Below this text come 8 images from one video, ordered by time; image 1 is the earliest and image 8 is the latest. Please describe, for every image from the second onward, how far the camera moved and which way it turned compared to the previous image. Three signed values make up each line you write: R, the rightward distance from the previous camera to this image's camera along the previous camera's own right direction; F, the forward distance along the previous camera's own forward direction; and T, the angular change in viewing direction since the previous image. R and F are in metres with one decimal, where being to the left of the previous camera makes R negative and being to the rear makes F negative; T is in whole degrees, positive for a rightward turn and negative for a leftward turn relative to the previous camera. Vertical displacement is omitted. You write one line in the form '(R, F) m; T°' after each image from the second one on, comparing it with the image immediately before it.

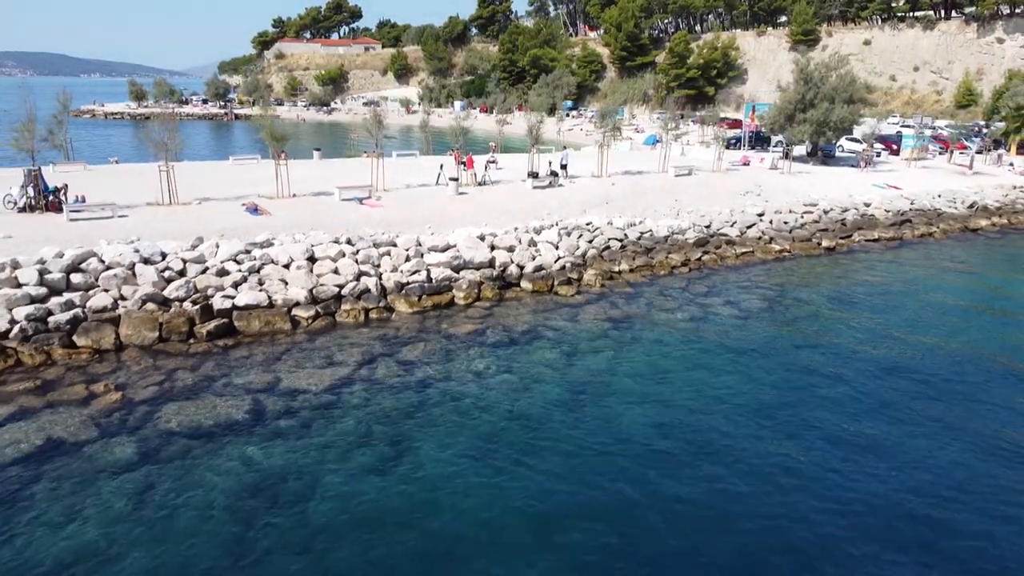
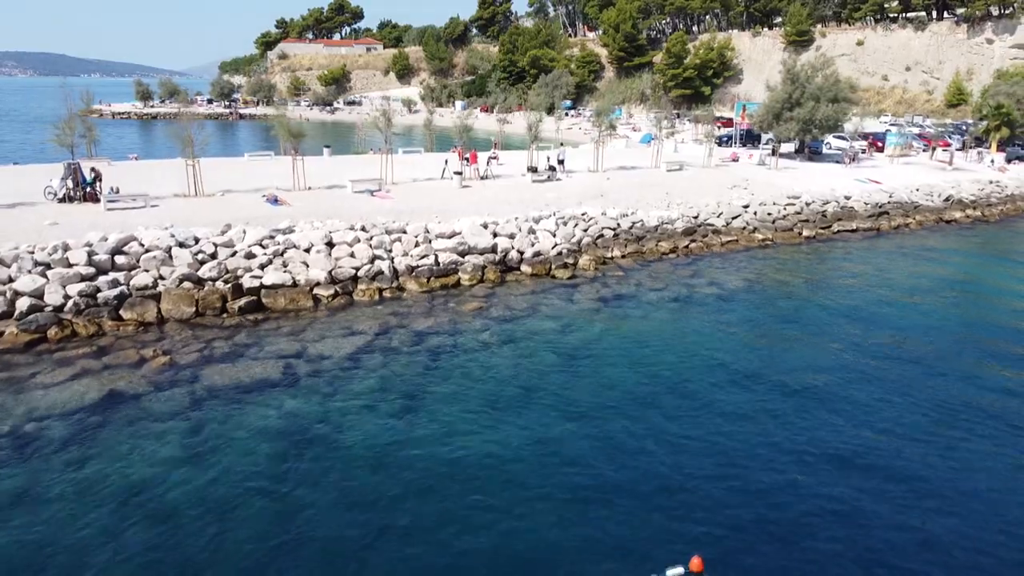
(0.0, -1.9) m; 0°
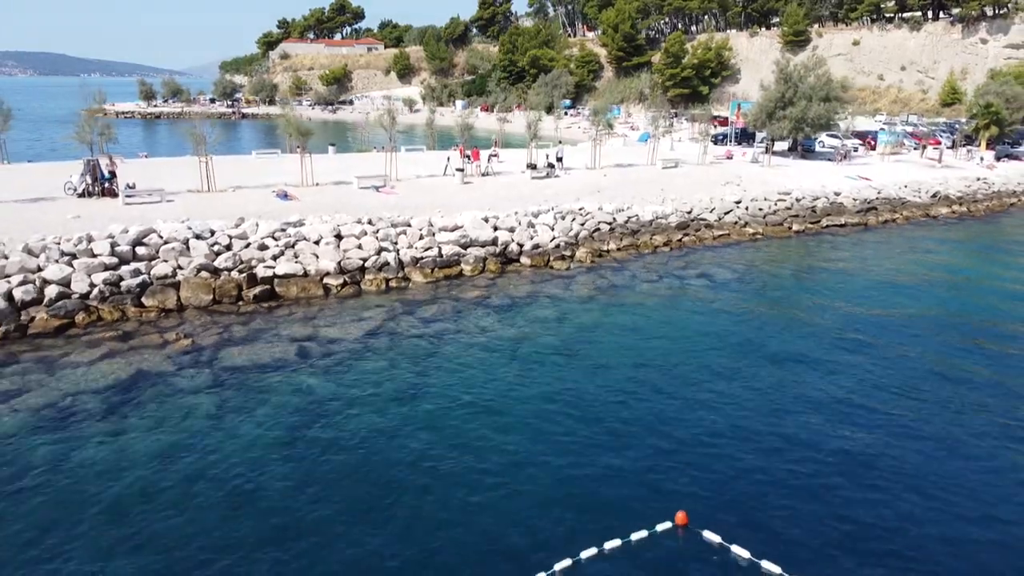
(0.0, -1.1) m; 0°
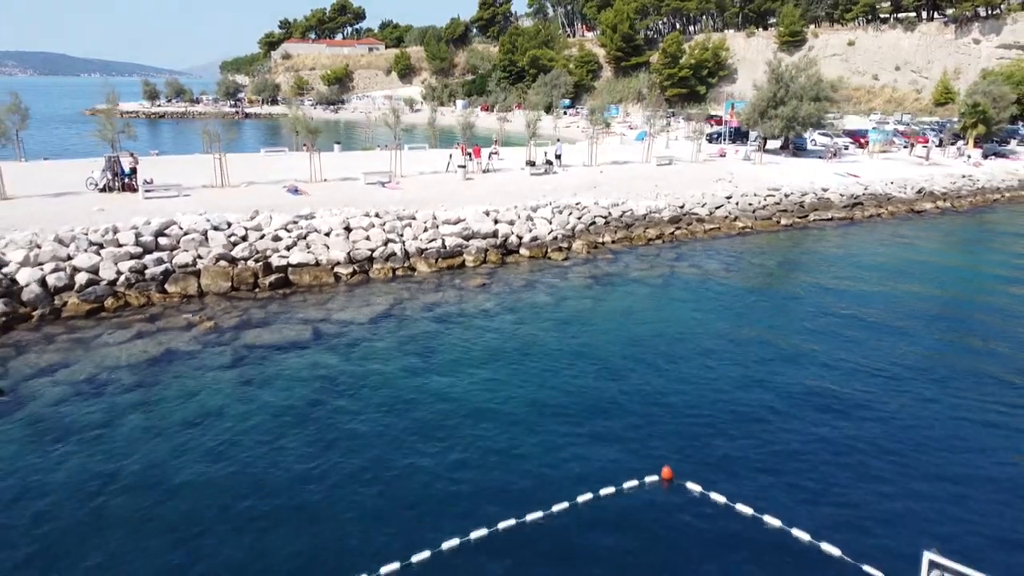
(0.0, -1.3) m; 0°
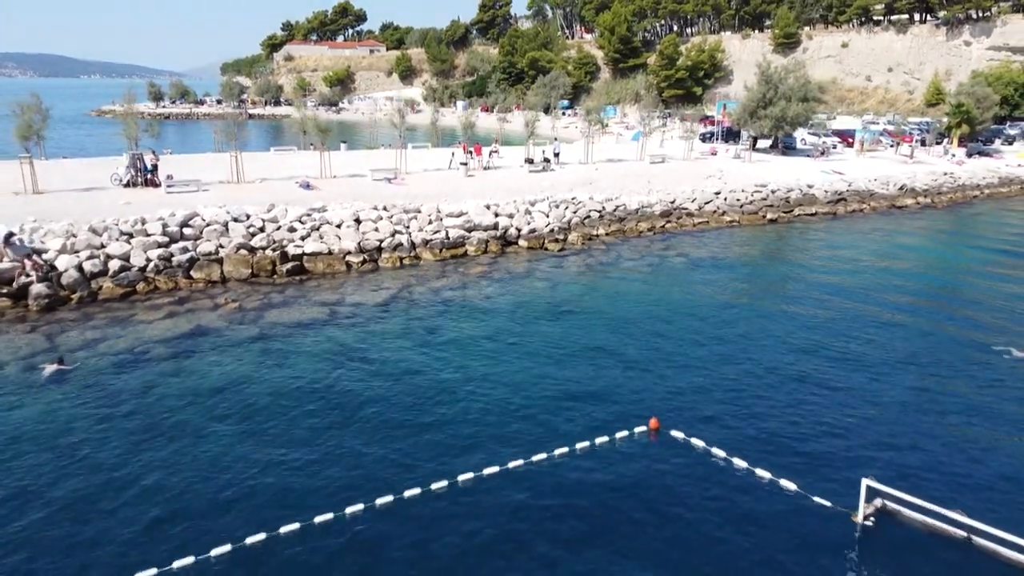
(0.0, -1.7) m; 0°
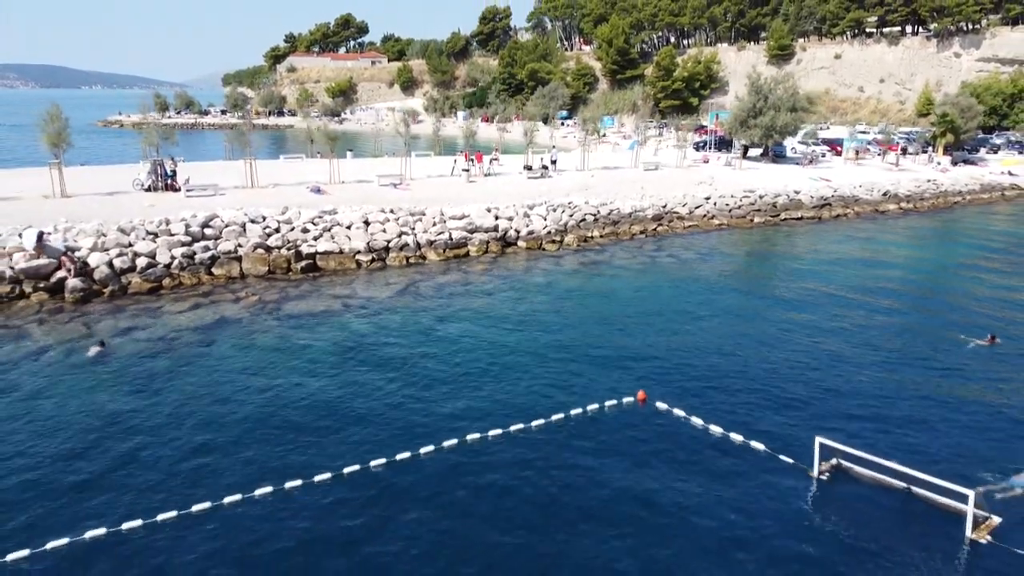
(0.0, -1.6) m; 0°
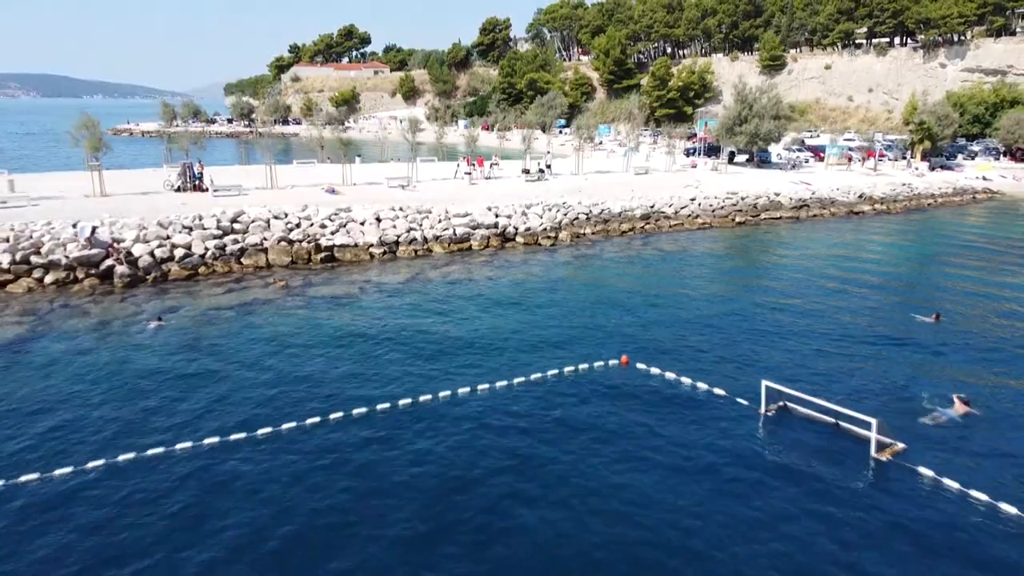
(0.0, -2.7) m; 0°
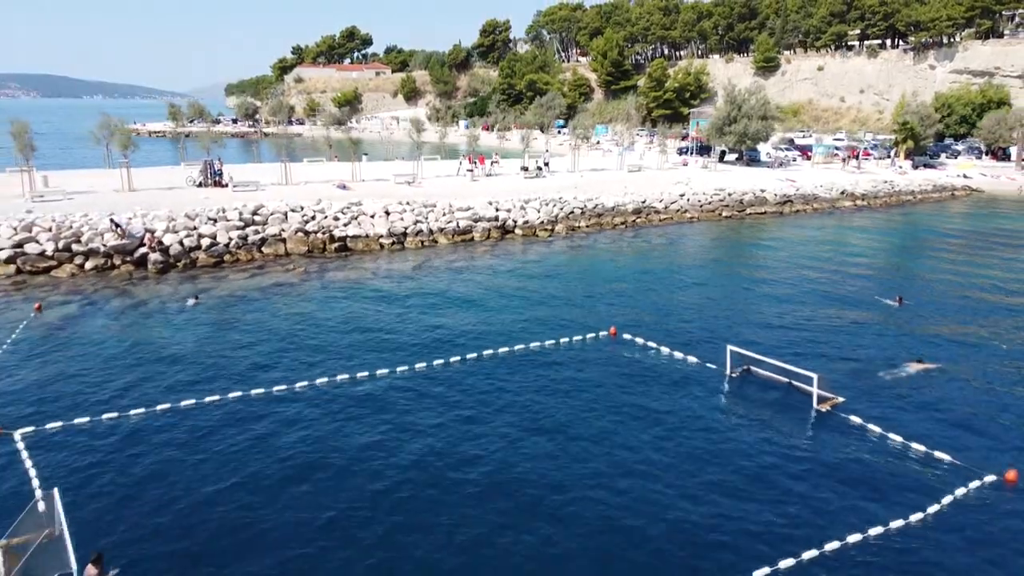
(0.0, -2.3) m; 0°
